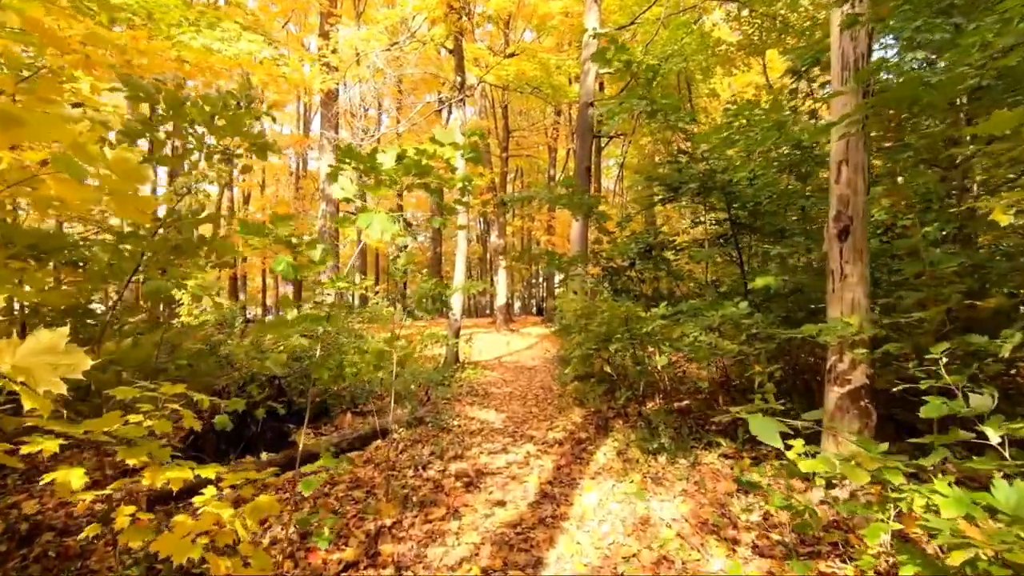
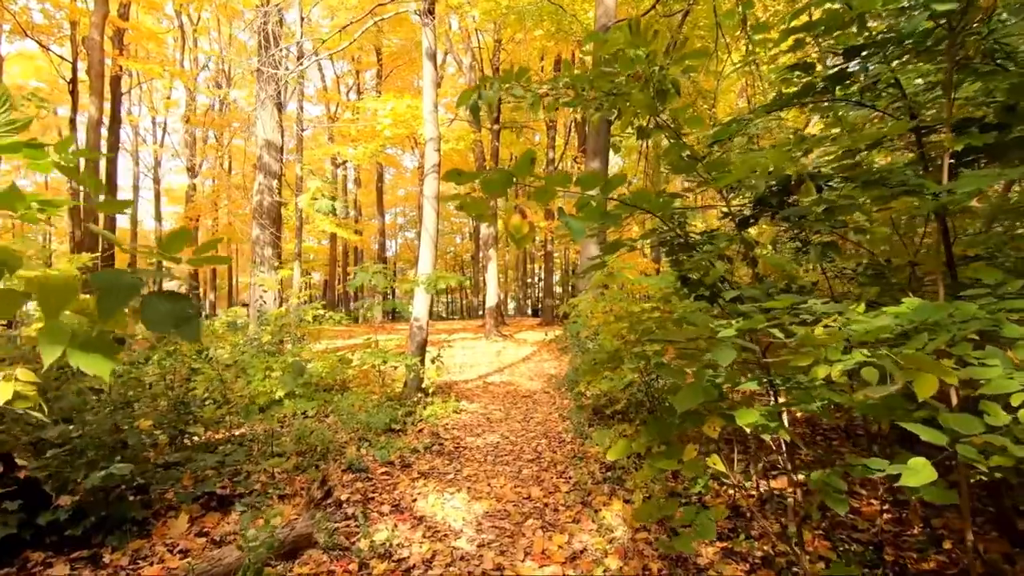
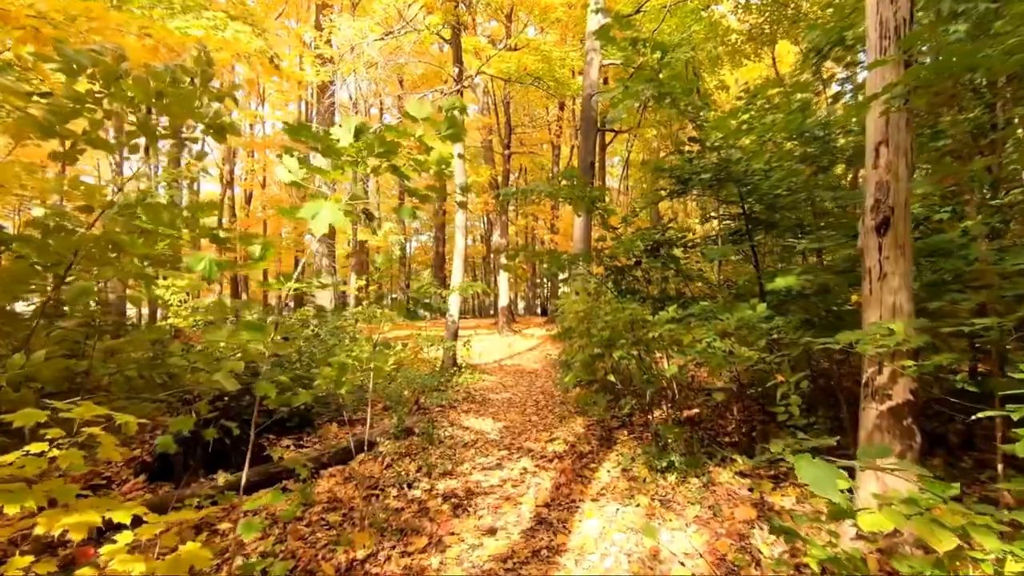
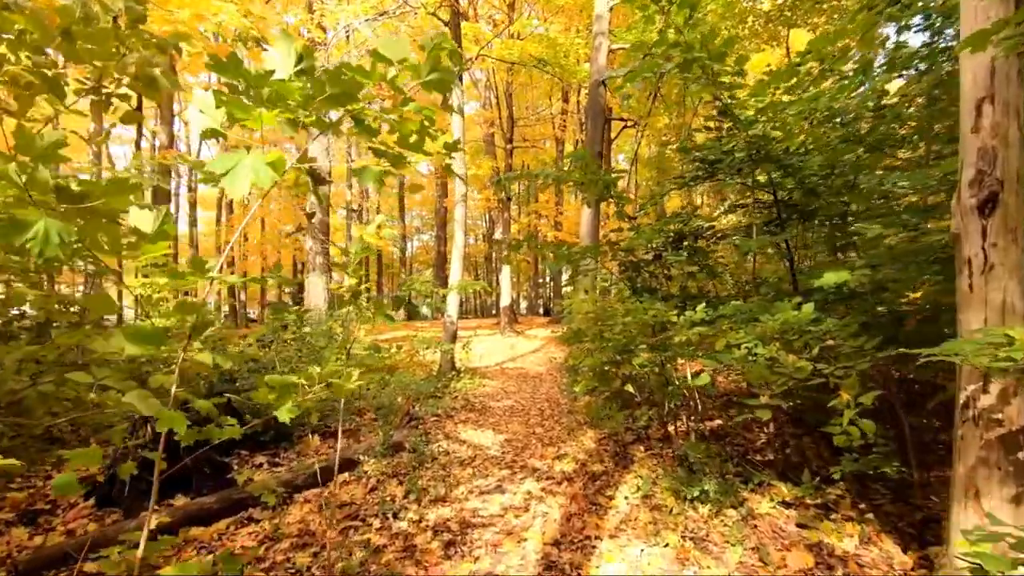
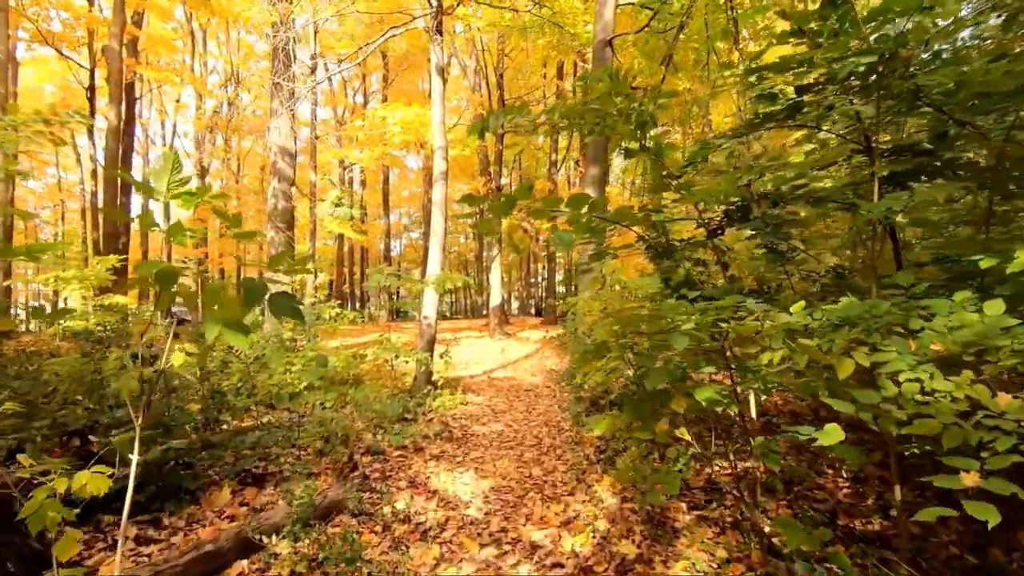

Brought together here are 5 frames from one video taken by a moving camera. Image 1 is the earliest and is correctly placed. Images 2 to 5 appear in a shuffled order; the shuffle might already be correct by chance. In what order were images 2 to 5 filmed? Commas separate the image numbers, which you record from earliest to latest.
3, 4, 5, 2
